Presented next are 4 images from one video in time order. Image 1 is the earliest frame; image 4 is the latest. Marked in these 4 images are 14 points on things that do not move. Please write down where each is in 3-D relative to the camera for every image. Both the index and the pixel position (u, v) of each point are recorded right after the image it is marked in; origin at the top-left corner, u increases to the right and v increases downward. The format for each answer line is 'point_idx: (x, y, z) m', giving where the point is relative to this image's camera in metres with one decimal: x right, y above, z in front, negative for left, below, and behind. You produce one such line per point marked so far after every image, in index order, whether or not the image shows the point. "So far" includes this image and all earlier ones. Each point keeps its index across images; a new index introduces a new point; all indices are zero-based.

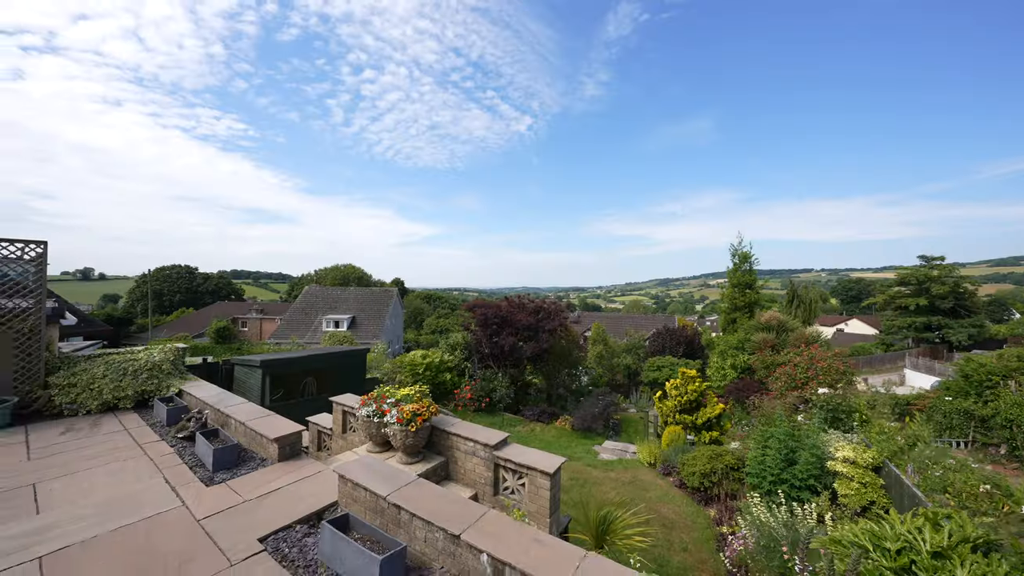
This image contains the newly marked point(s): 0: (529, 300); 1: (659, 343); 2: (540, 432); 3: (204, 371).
0: (+0.6, -0.4, +11.4) m
1: (+6.9, -2.6, +17.3) m
2: (+0.7, -3.5, +8.9) m
3: (-6.3, -1.7, +7.4) m
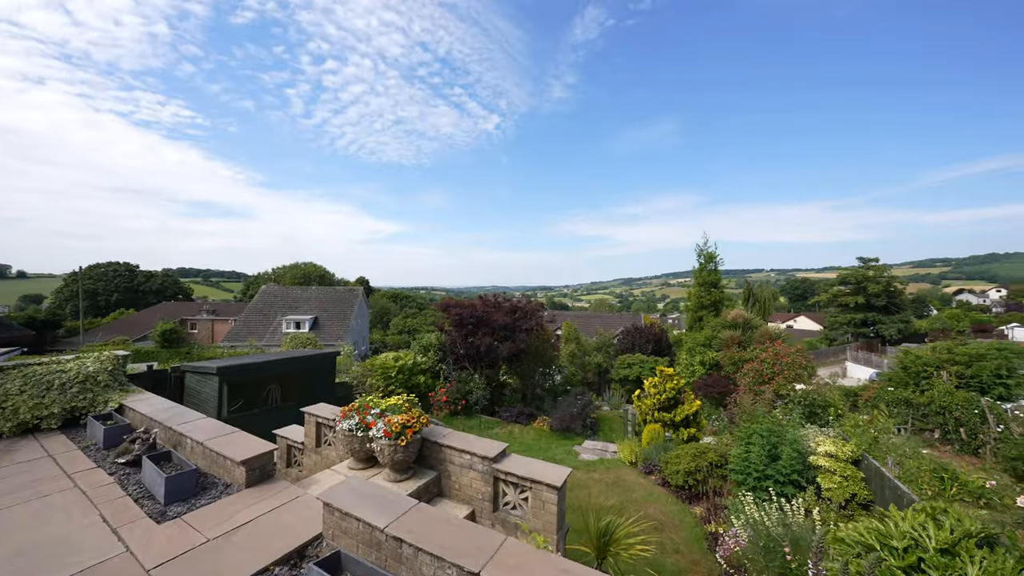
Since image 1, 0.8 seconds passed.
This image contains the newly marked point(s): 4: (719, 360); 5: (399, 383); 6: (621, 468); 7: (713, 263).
0: (-0.2, -0.4, +11.2) m
1: (+5.6, -2.6, +17.6) m
2: (+0.2, -3.5, +8.7) m
3: (-6.7, -1.7, +6.6) m
4: (+6.8, -2.4, +12.0) m
5: (-2.9, -2.5, +9.4) m
6: (+2.0, -3.2, +6.5) m
7: (+9.1, +1.1, +16.4) m
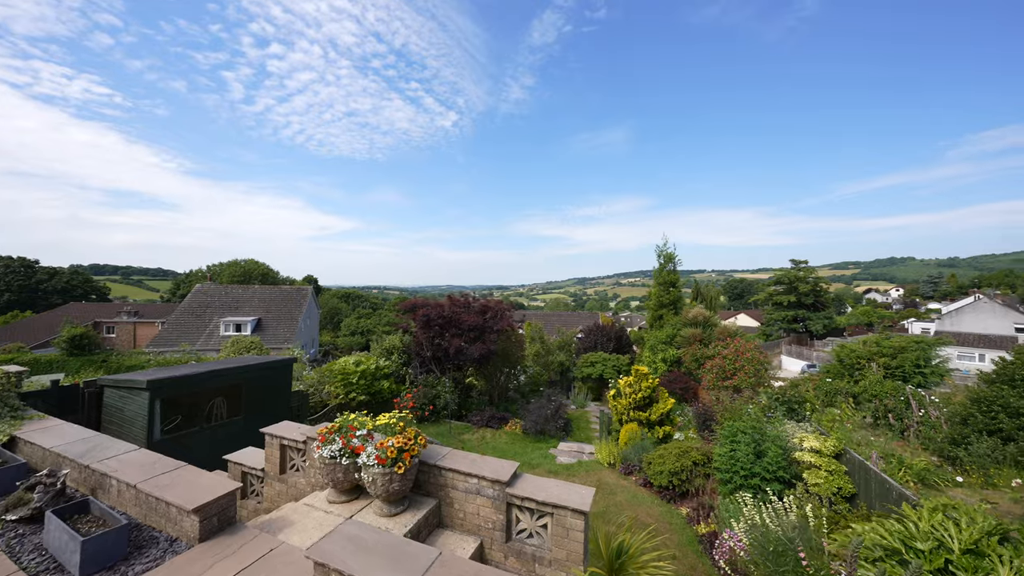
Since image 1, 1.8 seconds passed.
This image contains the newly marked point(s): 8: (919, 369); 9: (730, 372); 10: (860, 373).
0: (-1.1, -0.3, +10.8) m
1: (+3.9, -2.5, +17.8) m
2: (-0.5, -3.5, +8.4) m
3: (-7.0, -1.7, +5.5) m
4: (+5.8, -2.4, +12.5) m
5: (-3.6, -2.4, +8.7) m
6: (+1.6, -3.2, +6.4) m
7: (+7.5, +1.1, +17.1) m
8: (+13.1, -2.6, +11.7) m
9: (+5.8, -2.2, +9.6) m
10: (+11.5, -2.8, +12.0) m
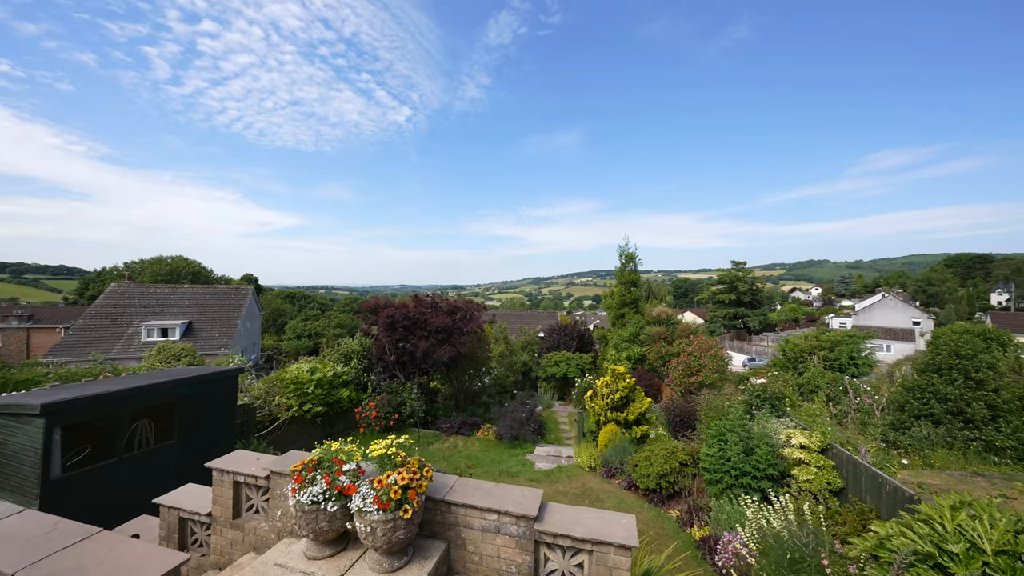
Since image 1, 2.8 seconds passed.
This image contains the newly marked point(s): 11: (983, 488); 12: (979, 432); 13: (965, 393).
0: (-2.0, -0.3, +10.3) m
1: (+2.1, -2.5, +17.8) m
2: (-1.1, -3.5, +7.9) m
3: (-7.2, -1.7, +4.3) m
4: (+4.6, -2.3, +12.7) m
5: (-4.2, -2.4, +7.9) m
6: (+1.2, -3.2, +6.2) m
7: (+5.8, +1.2, +17.5) m
8: (+12.0, -2.6, +12.8) m
9: (+5.0, -2.2, +9.9) m
10: (+10.4, -2.8, +12.9) m
11: (+7.6, -3.2, +5.8) m
12: (+9.0, -2.8, +7.0) m
13: (+8.9, -2.1, +7.1) m
